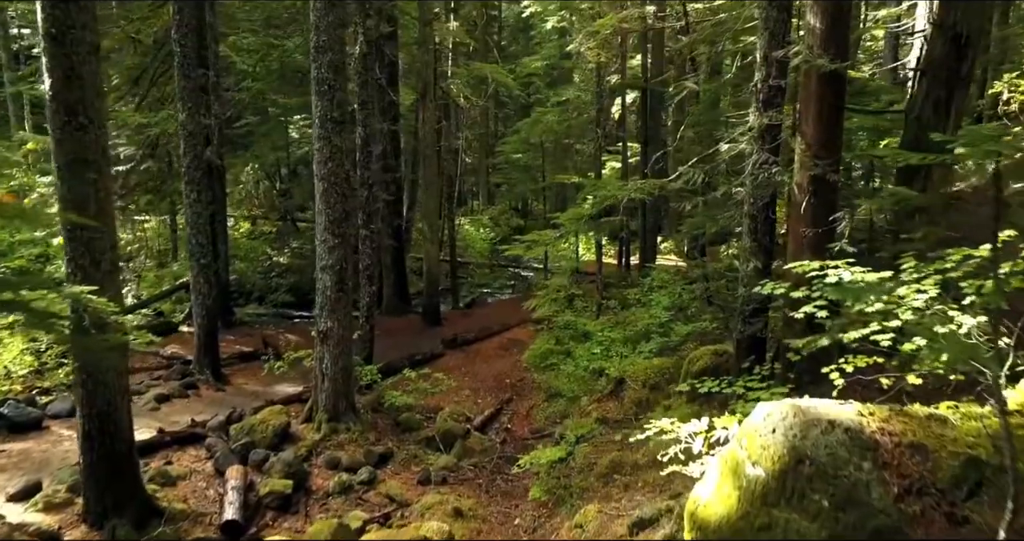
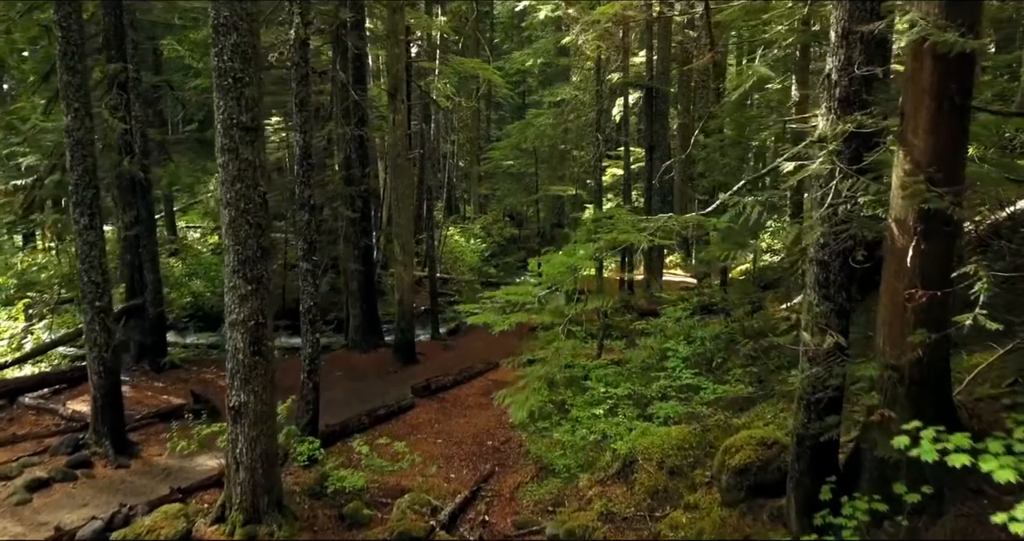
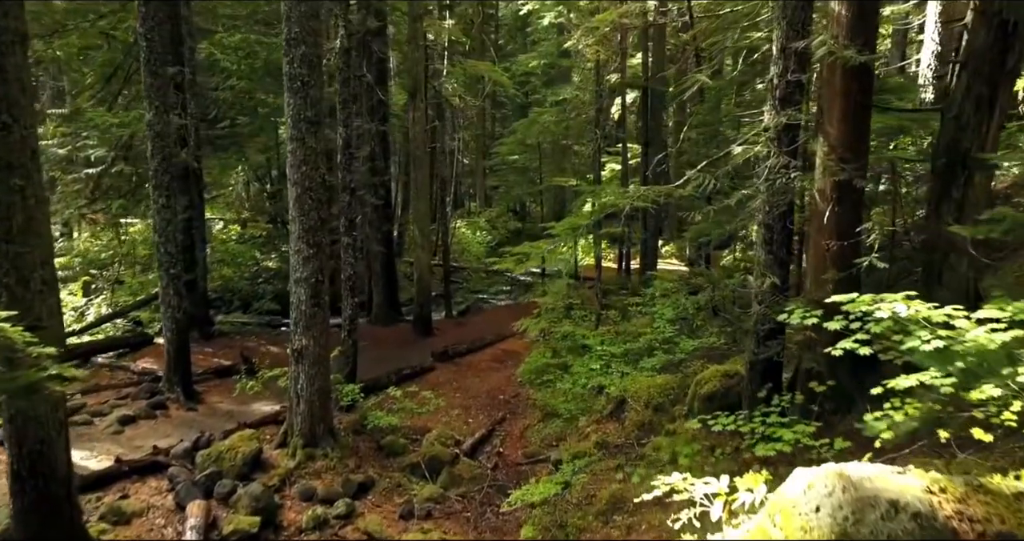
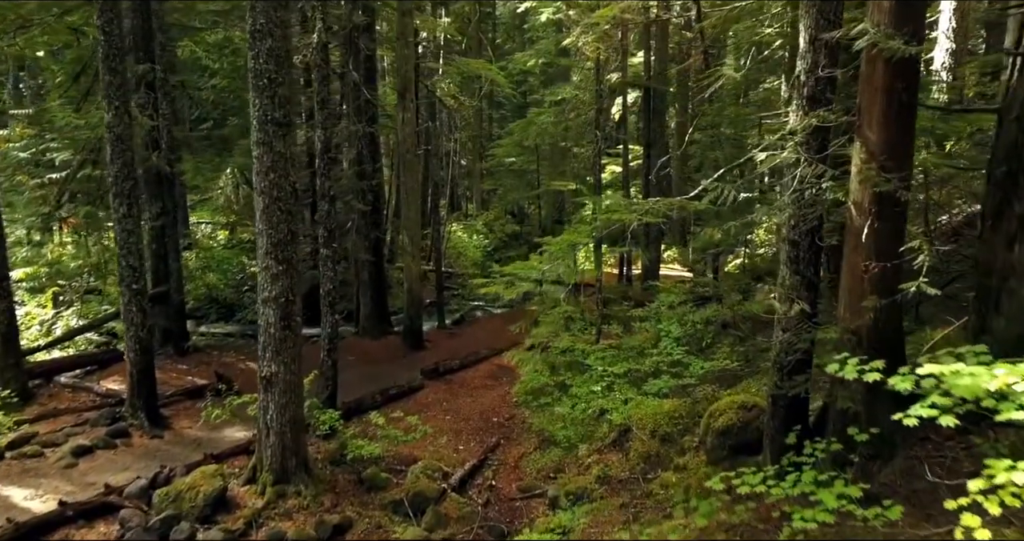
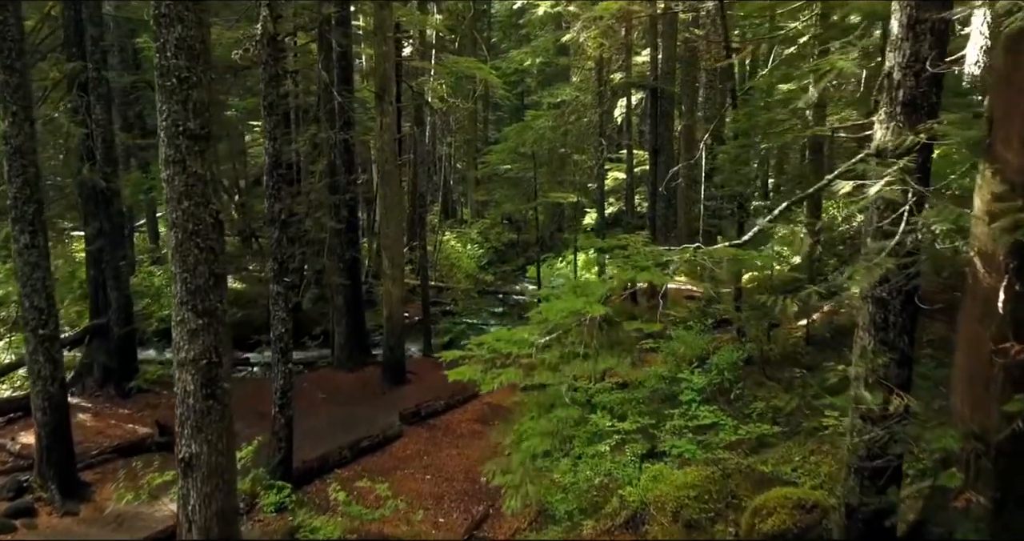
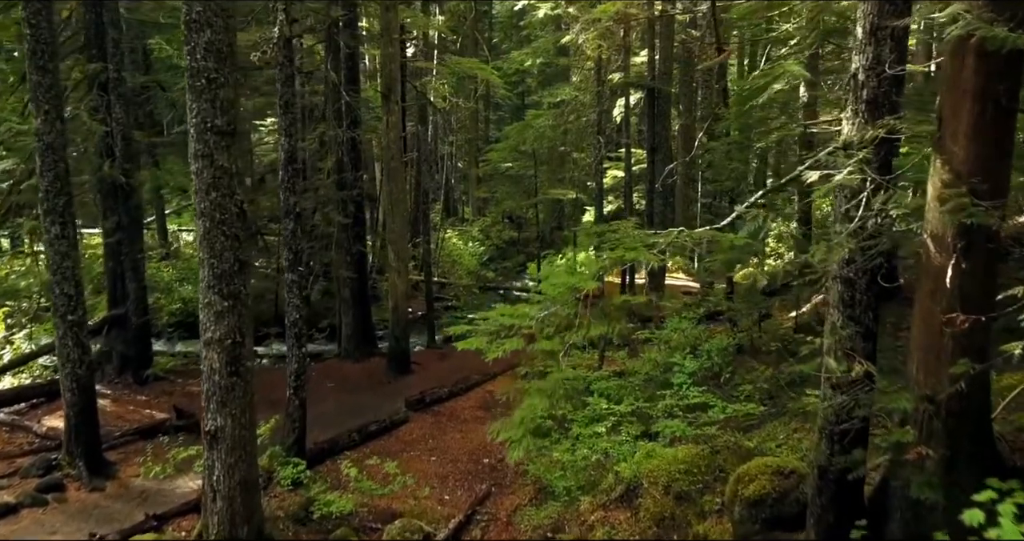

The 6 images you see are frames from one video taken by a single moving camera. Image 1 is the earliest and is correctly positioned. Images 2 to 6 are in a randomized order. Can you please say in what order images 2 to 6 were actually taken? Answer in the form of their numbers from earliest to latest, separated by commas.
3, 4, 2, 6, 5
